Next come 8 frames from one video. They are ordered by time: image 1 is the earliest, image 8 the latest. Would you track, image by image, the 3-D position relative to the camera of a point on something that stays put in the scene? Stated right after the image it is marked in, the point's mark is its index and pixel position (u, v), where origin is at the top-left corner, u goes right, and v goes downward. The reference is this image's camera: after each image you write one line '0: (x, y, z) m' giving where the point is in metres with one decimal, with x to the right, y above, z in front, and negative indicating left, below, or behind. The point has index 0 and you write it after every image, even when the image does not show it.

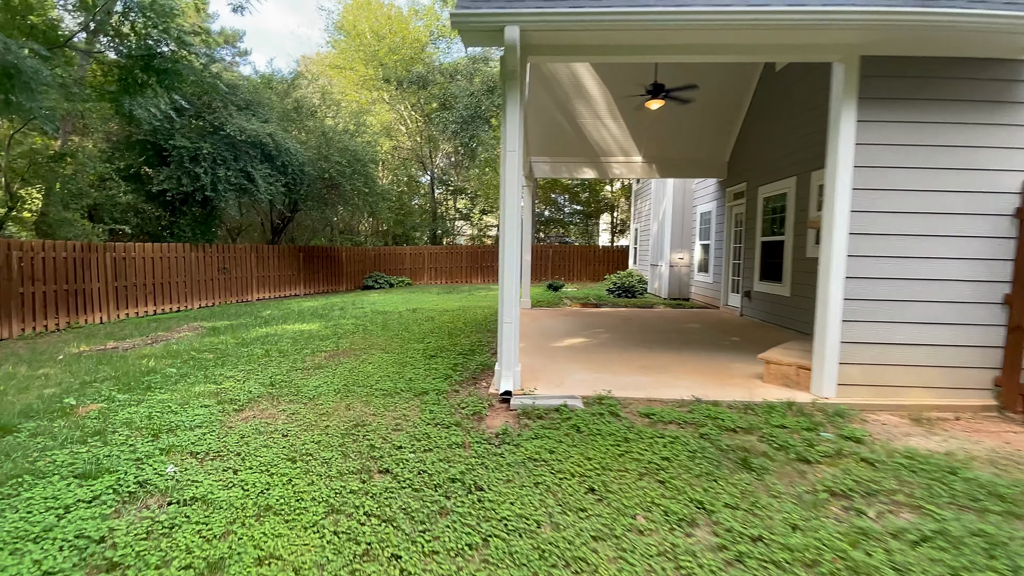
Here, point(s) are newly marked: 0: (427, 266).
0: (-3.4, +0.9, +18.6) m
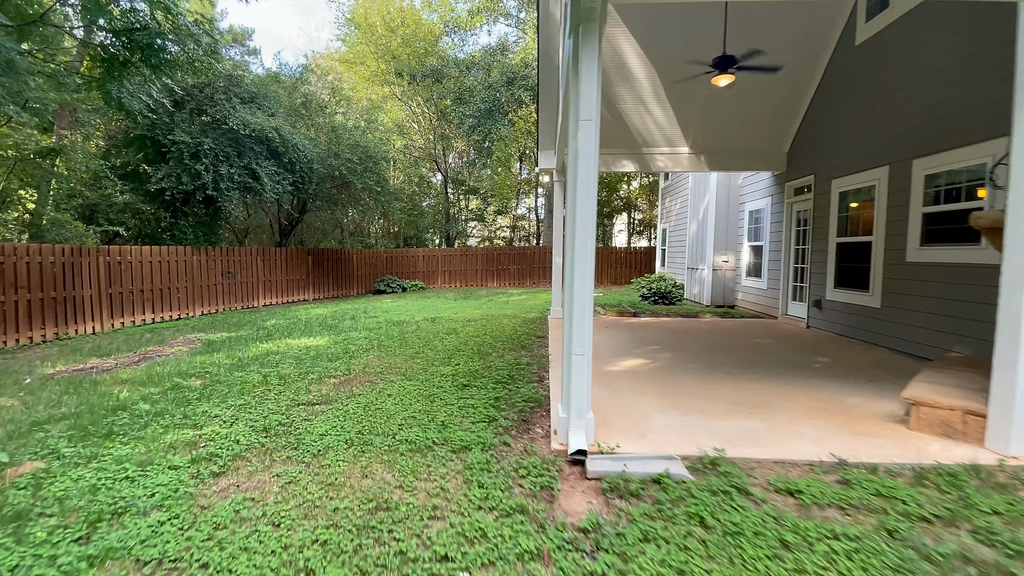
0: (-2.7, +0.7, +17.7) m
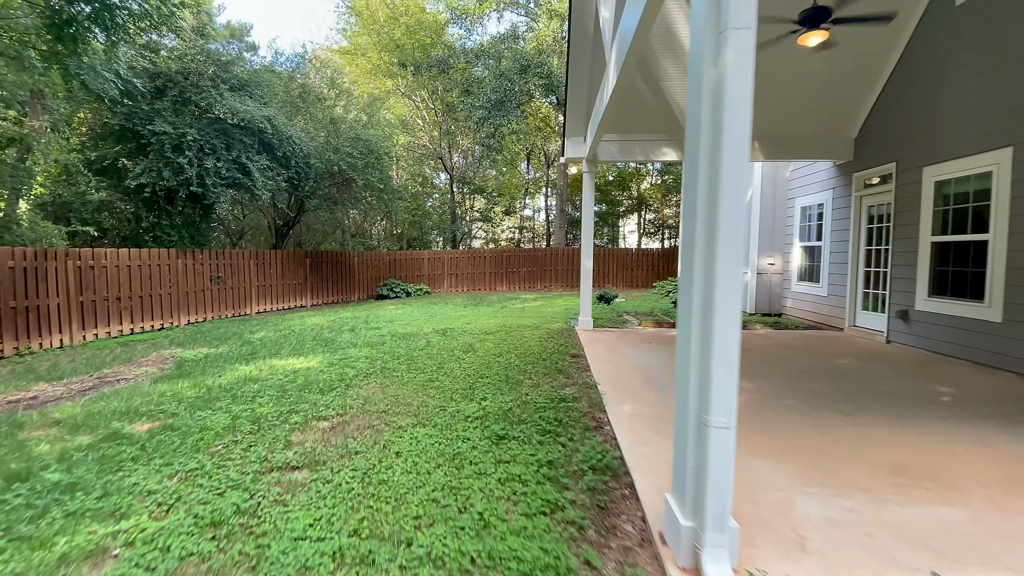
0: (-2.3, +0.6, +16.7) m
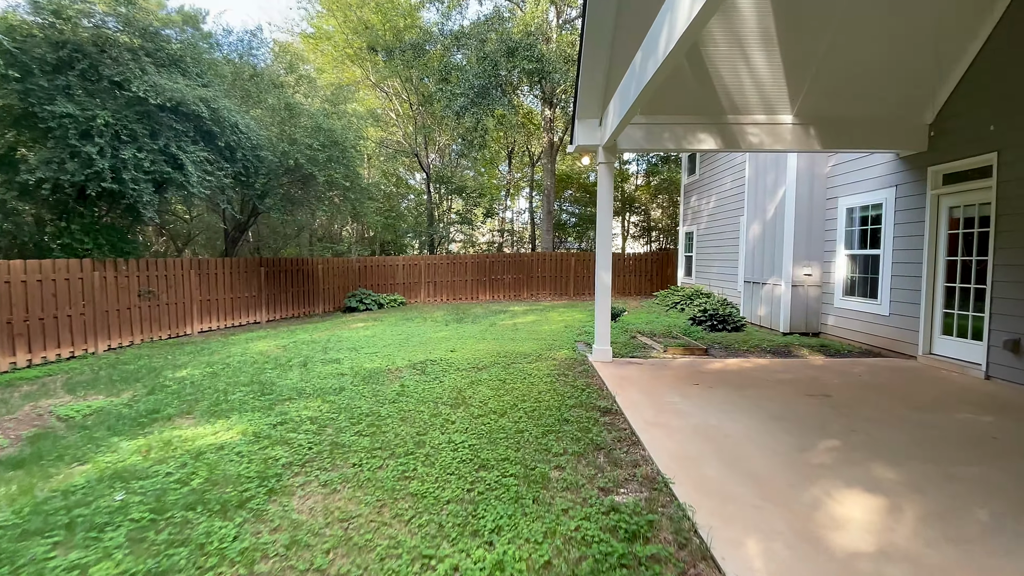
0: (-2.8, +0.2, +15.1) m
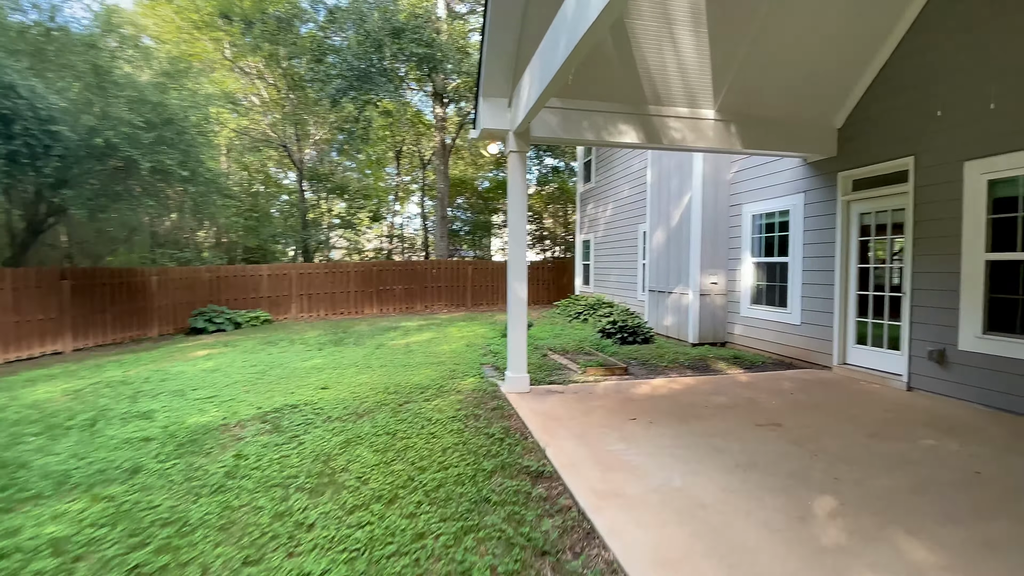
0: (-5.9, -0.1, +13.0) m
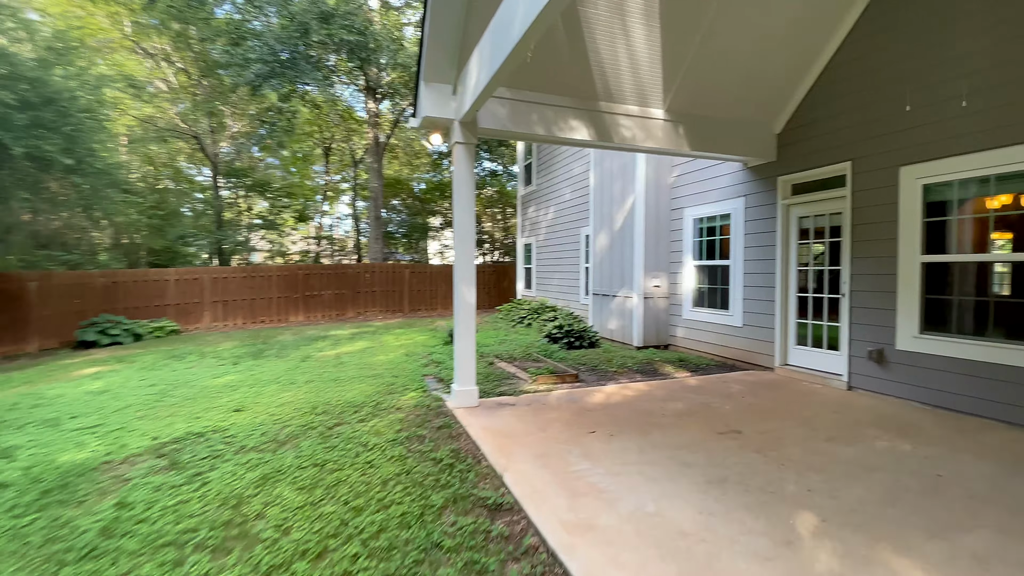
0: (-7.5, -0.3, +11.7) m
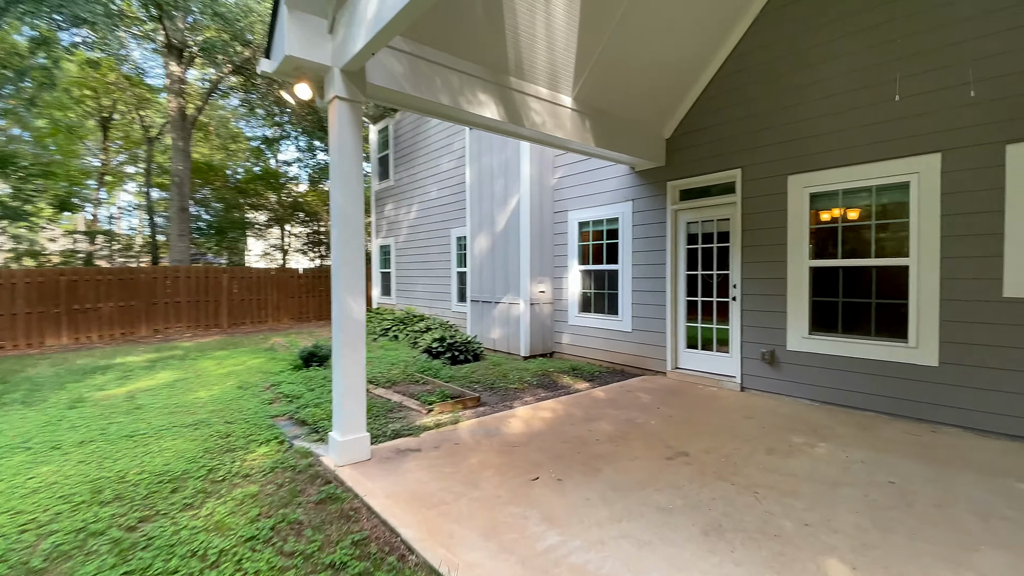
0: (-10.2, -0.5, +7.8) m
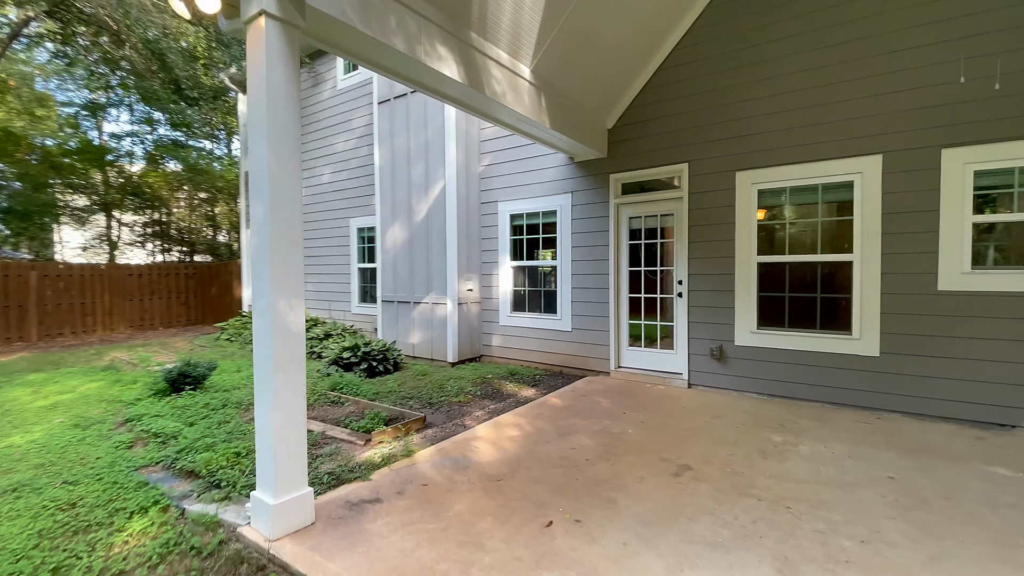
0: (-11.2, -0.6, +4.5) m
